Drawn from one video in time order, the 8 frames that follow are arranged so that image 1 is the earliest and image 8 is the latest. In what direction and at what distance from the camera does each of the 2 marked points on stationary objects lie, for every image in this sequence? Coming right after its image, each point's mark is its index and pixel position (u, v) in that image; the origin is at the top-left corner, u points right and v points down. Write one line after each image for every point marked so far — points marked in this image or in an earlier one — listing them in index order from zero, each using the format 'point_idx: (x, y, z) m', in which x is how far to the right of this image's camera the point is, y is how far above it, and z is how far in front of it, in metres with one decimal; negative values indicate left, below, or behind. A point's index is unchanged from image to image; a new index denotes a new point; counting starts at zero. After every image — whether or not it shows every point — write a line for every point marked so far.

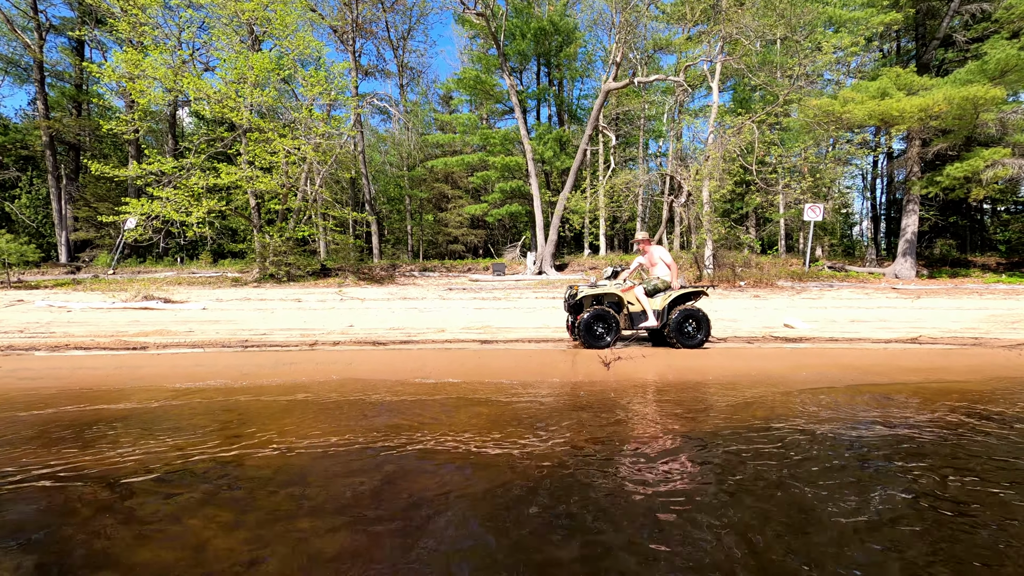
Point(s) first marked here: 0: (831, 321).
0: (+4.9, -0.5, +7.6) m
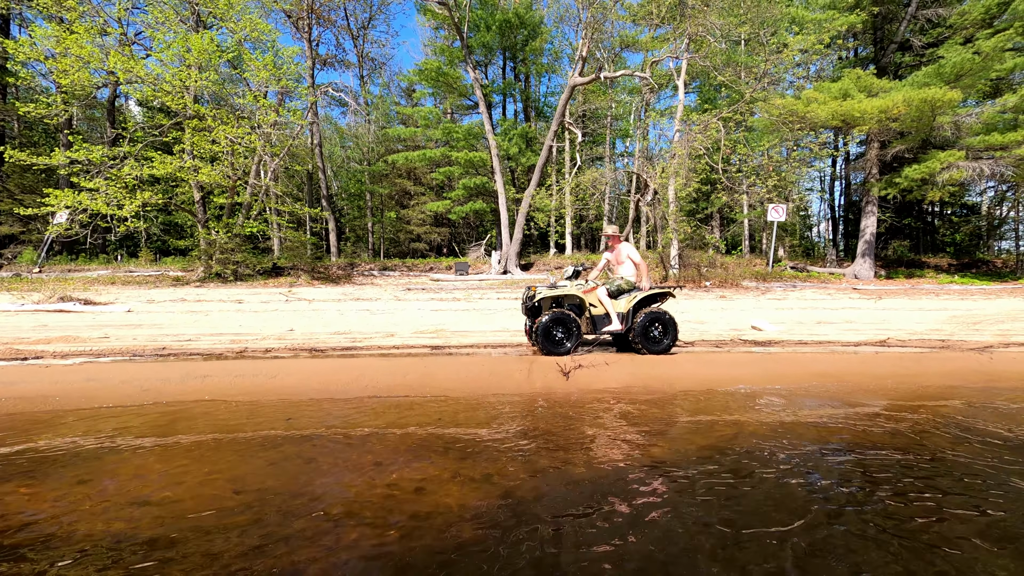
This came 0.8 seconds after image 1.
0: (+4.3, -0.5, +7.4) m
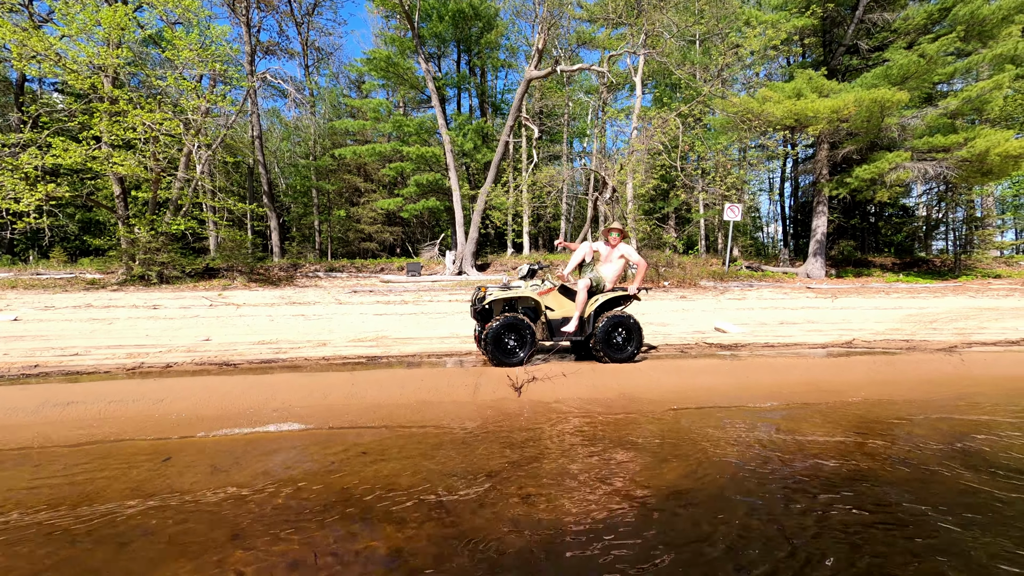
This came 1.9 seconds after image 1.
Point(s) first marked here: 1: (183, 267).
0: (+3.6, -0.5, +7.1) m
1: (-8.7, +0.6, +12.9) m
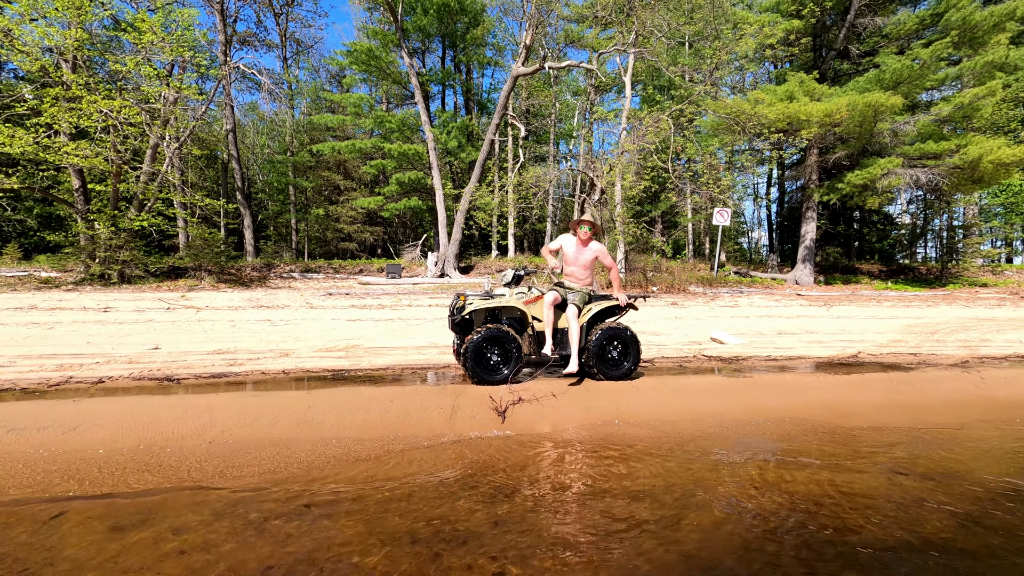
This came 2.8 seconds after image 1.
0: (+3.4, -0.6, +6.7) m
1: (-9.1, +0.5, +12.2) m
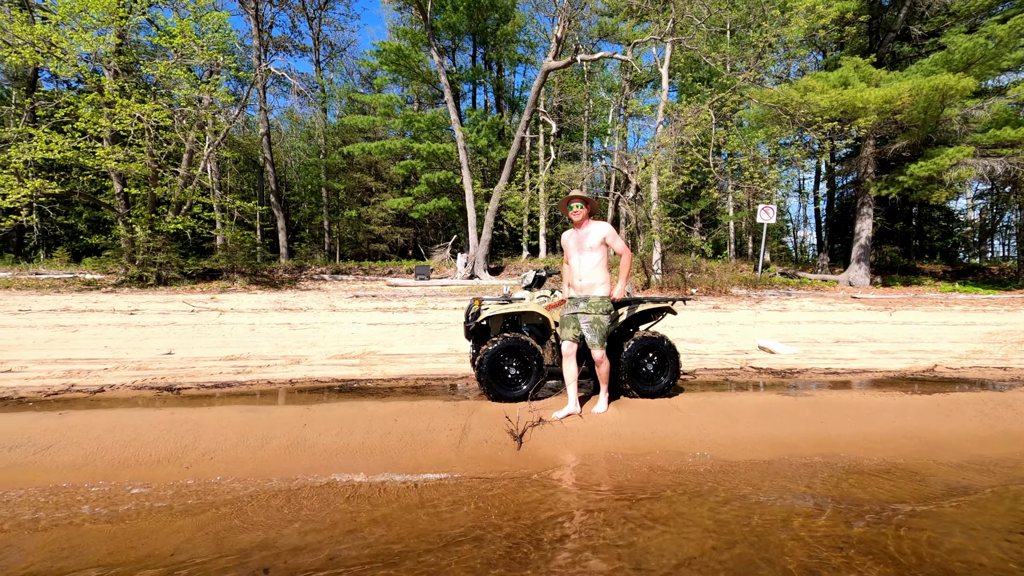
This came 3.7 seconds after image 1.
0: (+3.7, -0.7, +6.1) m
1: (-8.4, +0.5, +12.4) m
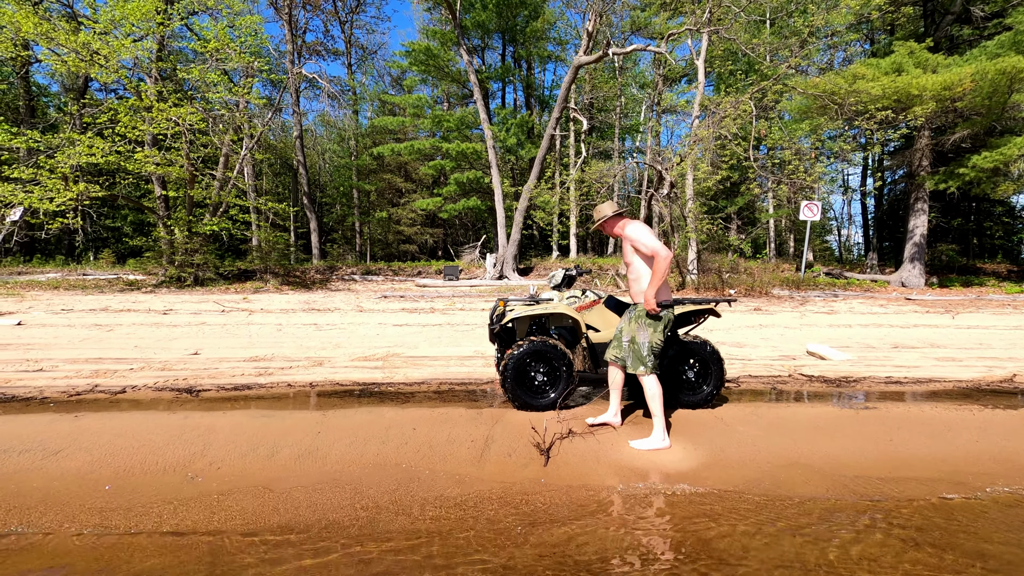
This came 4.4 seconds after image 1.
0: (+4.1, -0.7, +5.6) m
1: (-7.6, +0.5, +12.6) m
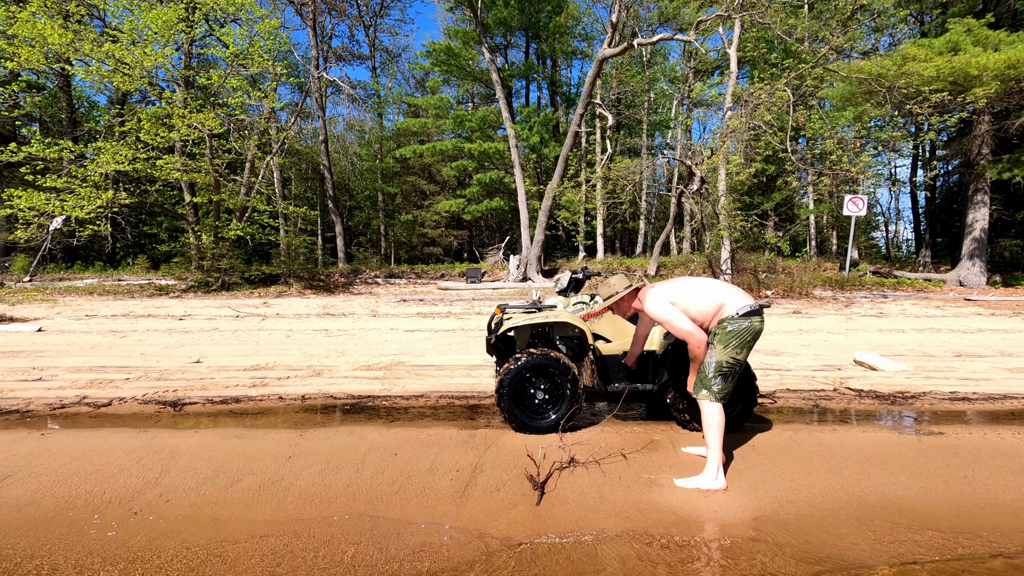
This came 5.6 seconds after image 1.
0: (+4.2, -0.7, +5.0) m
1: (-7.0, +0.4, +12.7) m
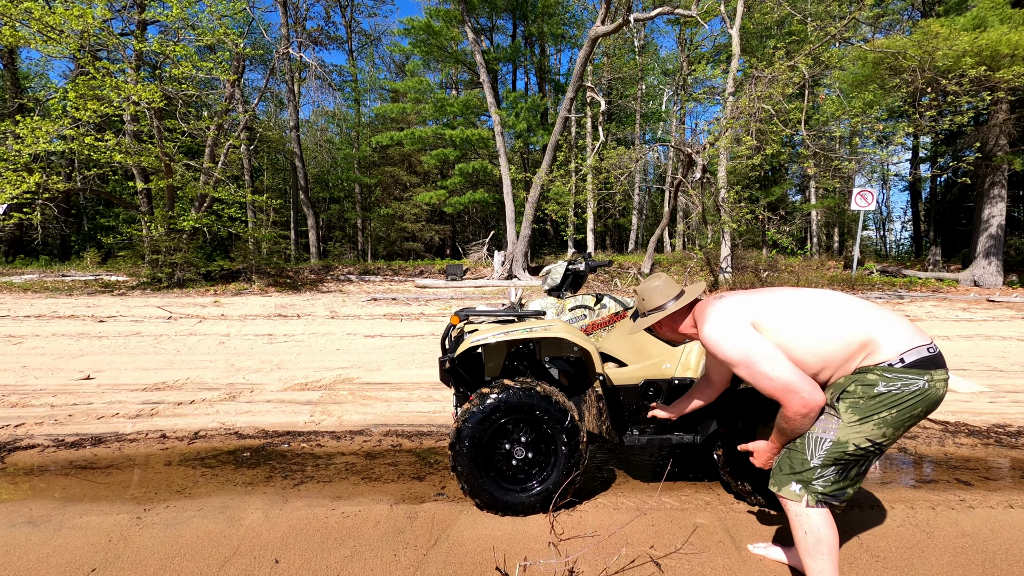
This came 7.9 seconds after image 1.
0: (+4.0, -0.7, +4.1) m
1: (-7.4, +0.5, +11.5) m
